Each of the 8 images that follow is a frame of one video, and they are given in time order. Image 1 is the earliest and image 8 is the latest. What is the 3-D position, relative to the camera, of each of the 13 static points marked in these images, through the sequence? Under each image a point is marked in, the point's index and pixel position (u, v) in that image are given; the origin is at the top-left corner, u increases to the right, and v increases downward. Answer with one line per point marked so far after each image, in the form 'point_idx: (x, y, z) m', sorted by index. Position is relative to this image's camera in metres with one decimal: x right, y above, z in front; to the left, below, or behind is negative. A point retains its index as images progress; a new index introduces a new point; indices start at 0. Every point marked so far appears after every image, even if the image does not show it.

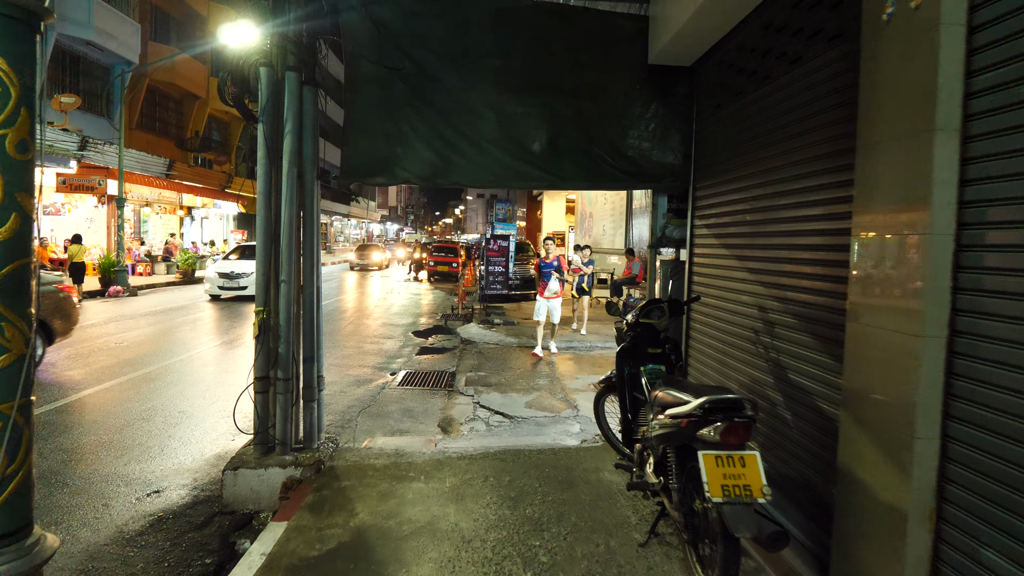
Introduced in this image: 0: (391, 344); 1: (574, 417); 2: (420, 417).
0: (-1.8, -0.9, +9.9) m
1: (+0.6, -1.2, +6.3) m
2: (-0.9, -1.2, +6.2) m
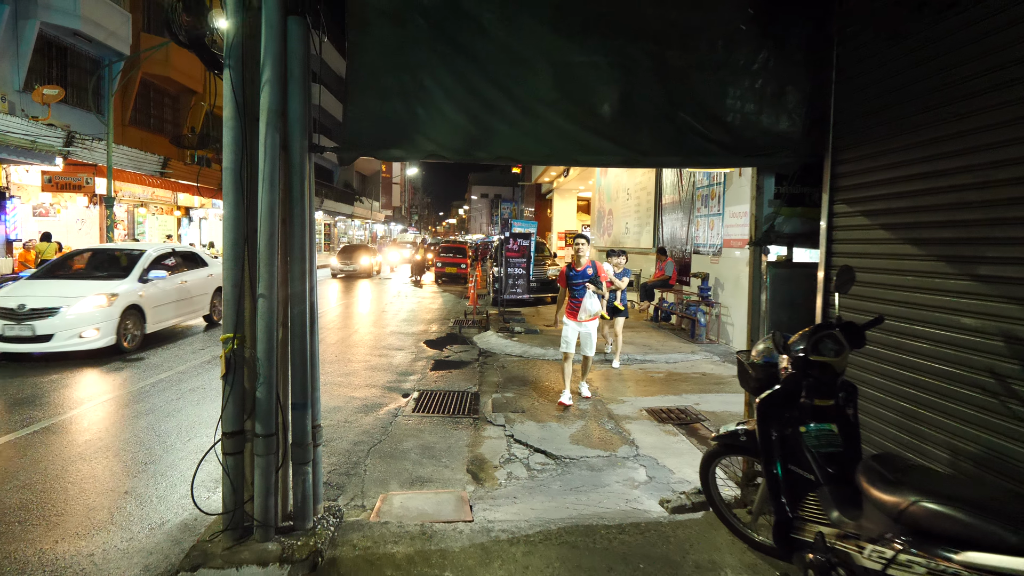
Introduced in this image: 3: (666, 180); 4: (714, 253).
0: (-1.5, -0.9, +8.7) m
1: (+0.9, -1.3, +5.0) m
2: (-0.5, -1.3, +5.0) m
3: (+3.2, +2.2, +13.7) m
4: (+3.4, +0.6, +11.0) m
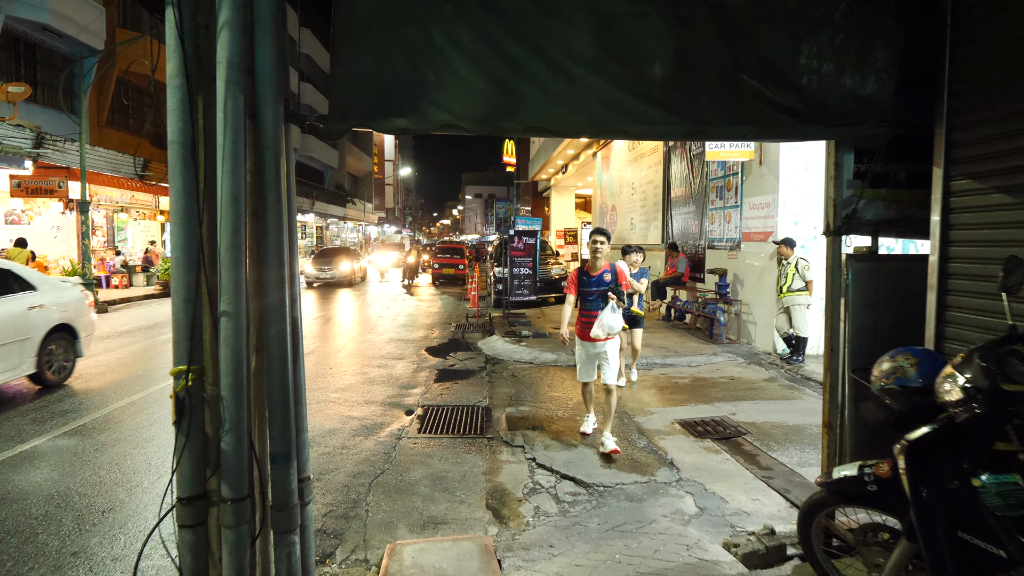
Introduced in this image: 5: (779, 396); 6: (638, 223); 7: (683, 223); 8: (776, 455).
0: (-1.4, -1.0, +8.0) m
1: (+1.1, -1.3, +4.4) m
2: (-0.4, -1.3, +4.3) m
3: (+3.2, +2.3, +13.0) m
4: (+3.5, +0.6, +10.3) m
5: (+2.8, -1.1, +6.9) m
6: (+3.0, +1.5, +15.5) m
7: (+3.3, +1.2, +12.6) m
8: (+2.0, -1.3, +4.9) m
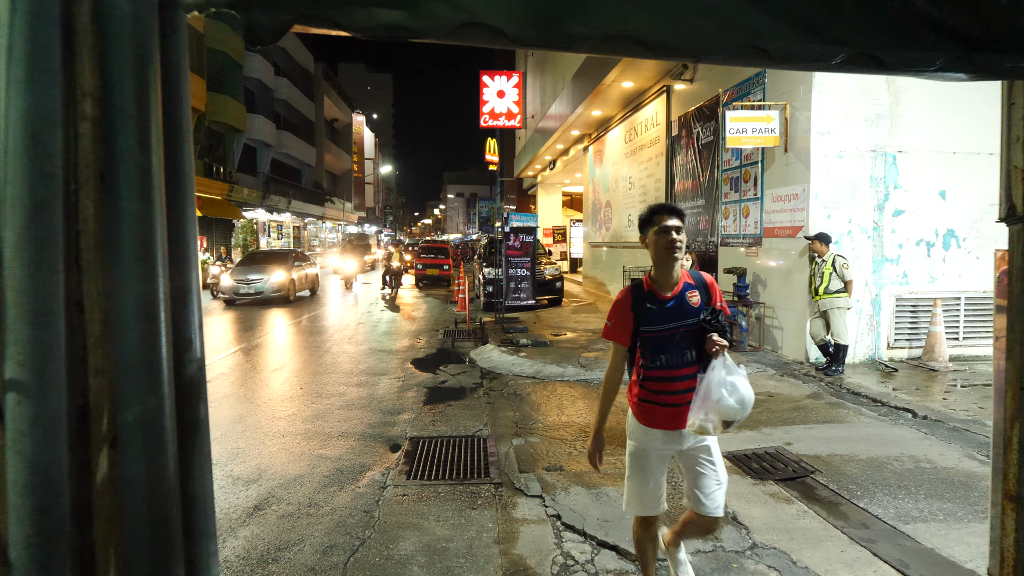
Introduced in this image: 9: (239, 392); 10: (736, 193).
0: (-1.3, -1.1, +6.9) m
1: (+1.2, -1.4, +3.3) m
2: (-0.2, -1.4, +3.2) m
3: (+3.1, +2.3, +12.0) m
4: (+3.4, +0.6, +9.3) m
5: (+2.8, -1.1, +5.9) m
6: (+2.8, +1.5, +14.5) m
7: (+3.2, +1.2, +11.6) m
8: (+2.1, -1.3, +3.9) m
9: (-2.8, -1.1, +6.6) m
10: (+3.3, +1.4, +9.7) m
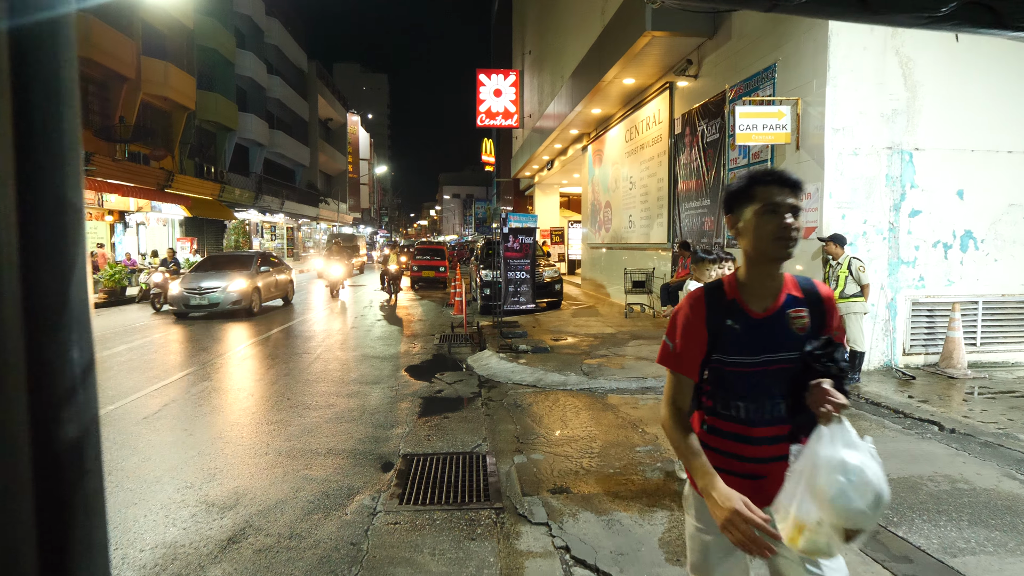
0: (-1.3, -1.1, +6.5) m
1: (+1.2, -1.4, +2.9) m
2: (-0.2, -1.4, +2.8) m
3: (+3.1, +2.2, +11.7) m
4: (+3.4, +0.6, +9.0) m
5: (+2.9, -1.2, +5.5) m
6: (+2.7, +1.4, +14.2) m
7: (+3.1, +1.1, +11.2) m
8: (+2.1, -1.3, +3.5) m
9: (-2.8, -1.1, +6.3) m
10: (+3.3, +1.4, +9.4) m
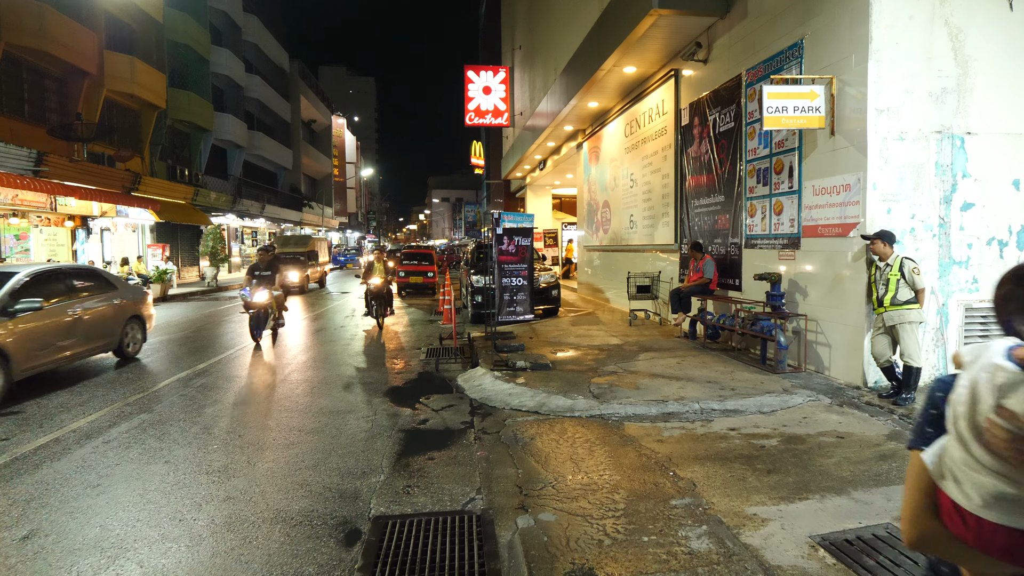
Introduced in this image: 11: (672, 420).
0: (-1.3, -1.2, +5.4) m
1: (+1.3, -1.4, +1.9) m
2: (-0.2, -1.5, +1.7) m
3: (+2.9, +2.1, +10.7) m
4: (+3.3, +0.5, +7.9) m
5: (+2.9, -1.2, +4.5) m
6: (+2.6, +1.3, +13.2) m
7: (+3.0, +1.1, +10.2) m
8: (+2.1, -1.4, +2.5) m
9: (-2.8, -1.2, +5.1) m
10: (+3.2, +1.3, +8.4) m
11: (+1.4, -1.2, +5.8) m
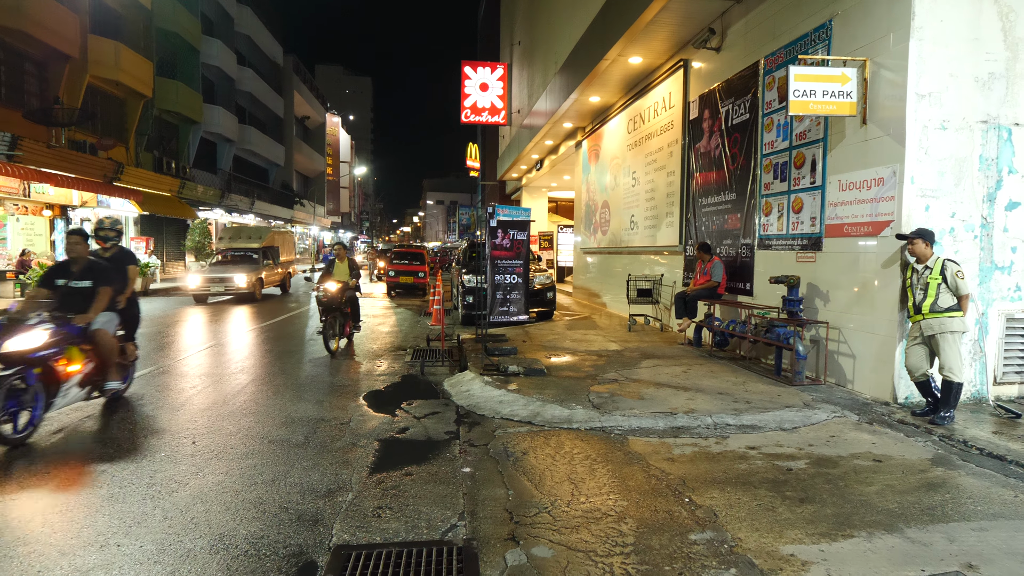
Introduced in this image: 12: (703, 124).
0: (-1.4, -1.1, +4.7) m
1: (+1.2, -1.4, +1.2) m
2: (-0.2, -1.4, +1.0) m
3: (+2.9, +2.1, +10.0) m
4: (+3.3, +0.5, +7.3) m
5: (+2.8, -1.2, +3.8) m
6: (+2.5, +1.3, +12.5) m
7: (+3.0, +1.0, +9.6) m
8: (+2.1, -1.4, +1.8) m
9: (-2.8, -1.1, +4.4) m
10: (+3.2, +1.2, +7.7) m
11: (+1.4, -1.1, +5.1) m
12: (+2.9, +2.5, +9.9) m
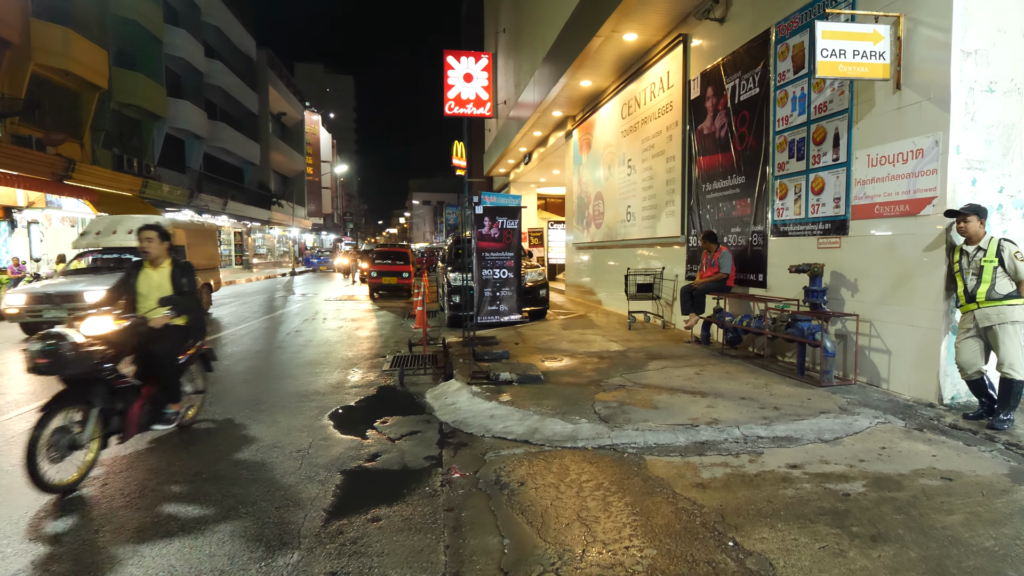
0: (-1.5, -1.1, +3.9) m
1: (+1.3, -1.3, +0.4) m
2: (-0.2, -1.3, +0.2) m
3: (+2.7, +2.2, +9.3) m
4: (+3.1, +0.6, +6.5) m
5: (+2.8, -1.1, +3.1) m
6: (+2.3, +1.3, +11.8) m
7: (+2.8, +1.1, +8.8) m
8: (+2.1, -1.3, +1.0) m
9: (-2.9, -1.1, +3.6) m
10: (+3.1, +1.4, +7.0) m
11: (+1.3, -1.1, +4.3) m
12: (+2.7, +2.6, +9.2) m
